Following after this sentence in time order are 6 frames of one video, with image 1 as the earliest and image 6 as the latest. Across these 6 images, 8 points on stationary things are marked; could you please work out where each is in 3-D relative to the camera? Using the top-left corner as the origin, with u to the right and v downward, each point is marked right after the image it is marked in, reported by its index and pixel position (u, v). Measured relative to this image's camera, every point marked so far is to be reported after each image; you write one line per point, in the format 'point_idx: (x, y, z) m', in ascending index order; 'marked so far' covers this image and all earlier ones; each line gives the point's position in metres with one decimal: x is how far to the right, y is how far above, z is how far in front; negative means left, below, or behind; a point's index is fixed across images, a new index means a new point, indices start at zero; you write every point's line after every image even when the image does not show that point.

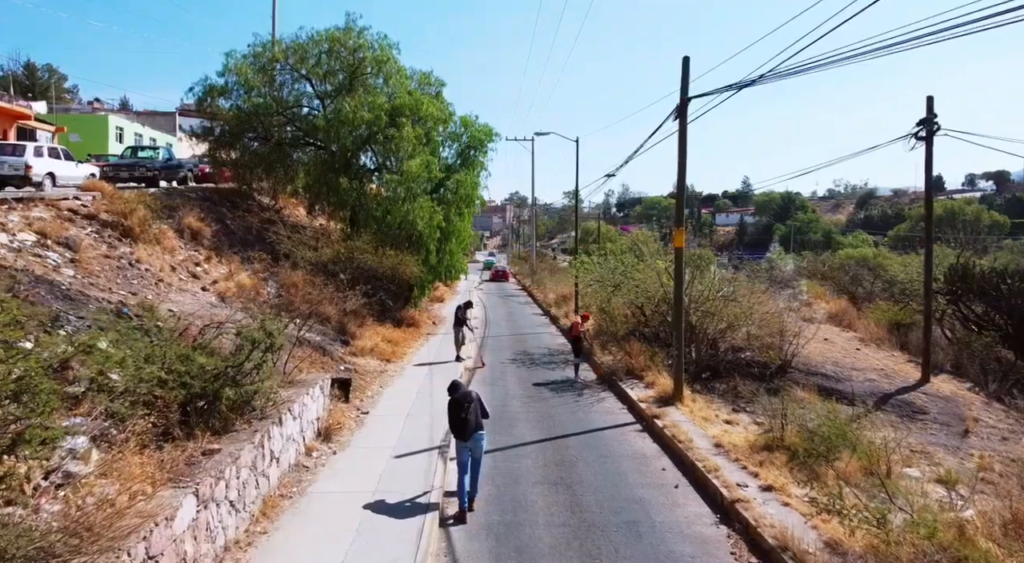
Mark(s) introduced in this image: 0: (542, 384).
0: (+0.7, -2.4, +15.0) m
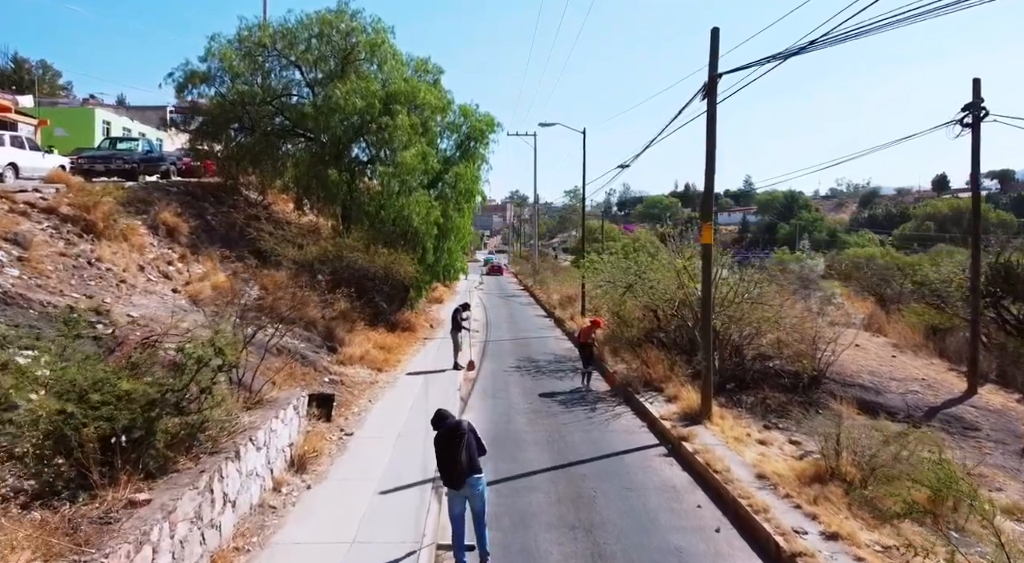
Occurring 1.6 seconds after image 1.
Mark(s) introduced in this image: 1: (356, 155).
0: (+0.8, -2.4, +13.5) m
1: (-4.7, +3.8, +19.0) m
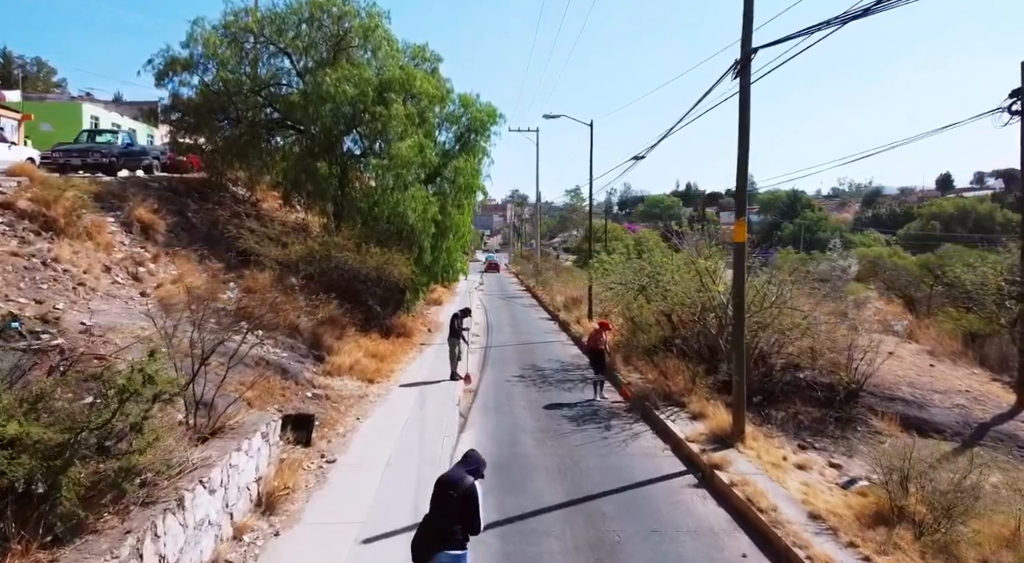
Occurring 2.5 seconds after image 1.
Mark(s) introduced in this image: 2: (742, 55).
0: (+0.9, -2.4, +12.2) m
1: (-4.6, +3.7, +17.7) m
2: (+3.5, +3.4, +9.7) m
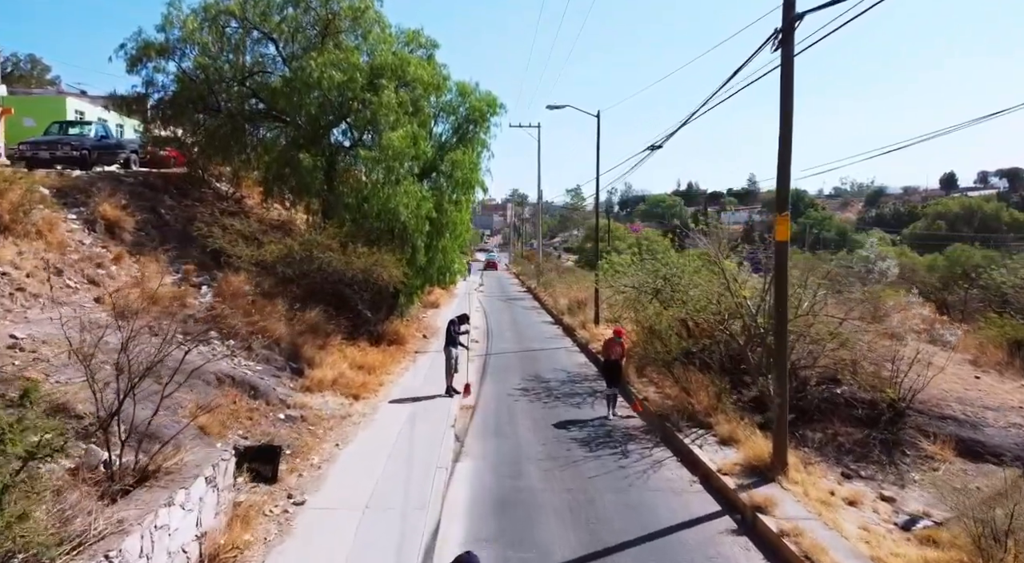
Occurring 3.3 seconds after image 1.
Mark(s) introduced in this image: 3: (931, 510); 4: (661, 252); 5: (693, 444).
0: (+0.9, -2.5, +10.8) m
1: (-4.5, +3.6, +16.3) m
2: (+3.5, +3.4, +8.3) m
3: (+5.8, -3.1, +8.8) m
4: (+3.4, +0.7, +14.2) m
5: (+2.7, -2.4, +9.6) m
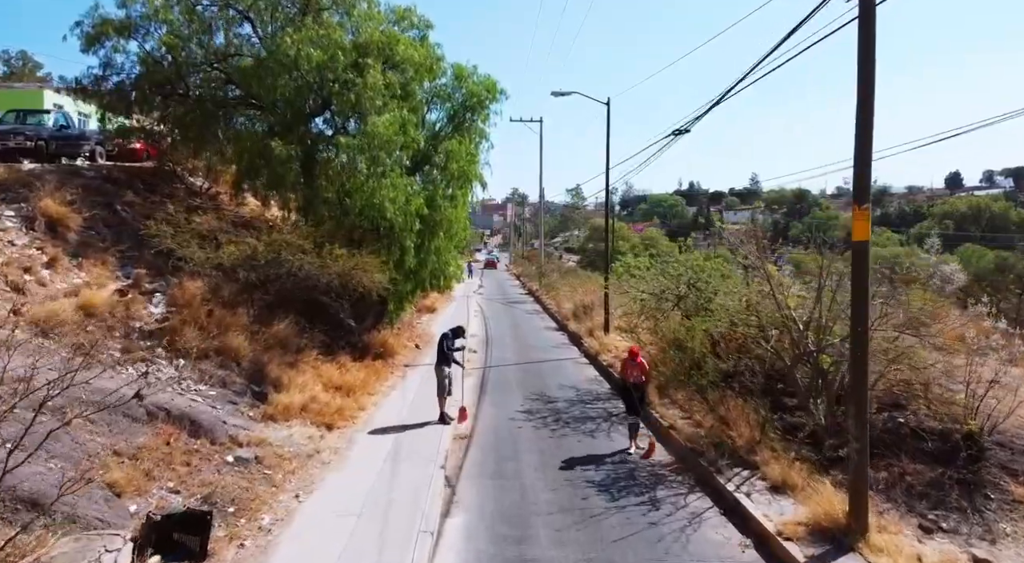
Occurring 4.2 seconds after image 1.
0: (+1.0, -2.6, +9.0) m
1: (-4.5, +3.5, +14.5) m
2: (+3.6, +3.2, +6.4) m
3: (+5.8, -3.3, +7.0) m
4: (+3.4, +0.6, +12.4) m
5: (+2.7, -2.5, +7.8) m
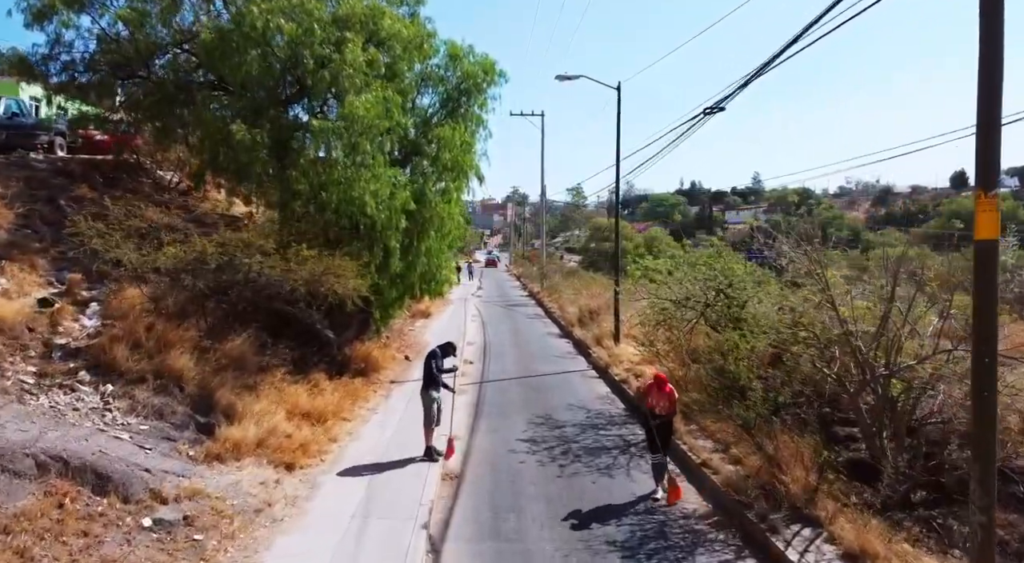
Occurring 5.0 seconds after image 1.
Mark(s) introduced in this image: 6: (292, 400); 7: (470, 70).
0: (+1.0, -2.7, +7.2) m
1: (-4.5, +3.4, +12.7) m
2: (+3.6, +3.1, +4.7) m
3: (+5.8, -3.4, +5.2) m
4: (+3.4, +0.5, +10.6) m
5: (+2.7, -2.6, +6.1) m
6: (-3.2, -1.8, +9.5) m
7: (-1.0, +4.9, +14.7) m
